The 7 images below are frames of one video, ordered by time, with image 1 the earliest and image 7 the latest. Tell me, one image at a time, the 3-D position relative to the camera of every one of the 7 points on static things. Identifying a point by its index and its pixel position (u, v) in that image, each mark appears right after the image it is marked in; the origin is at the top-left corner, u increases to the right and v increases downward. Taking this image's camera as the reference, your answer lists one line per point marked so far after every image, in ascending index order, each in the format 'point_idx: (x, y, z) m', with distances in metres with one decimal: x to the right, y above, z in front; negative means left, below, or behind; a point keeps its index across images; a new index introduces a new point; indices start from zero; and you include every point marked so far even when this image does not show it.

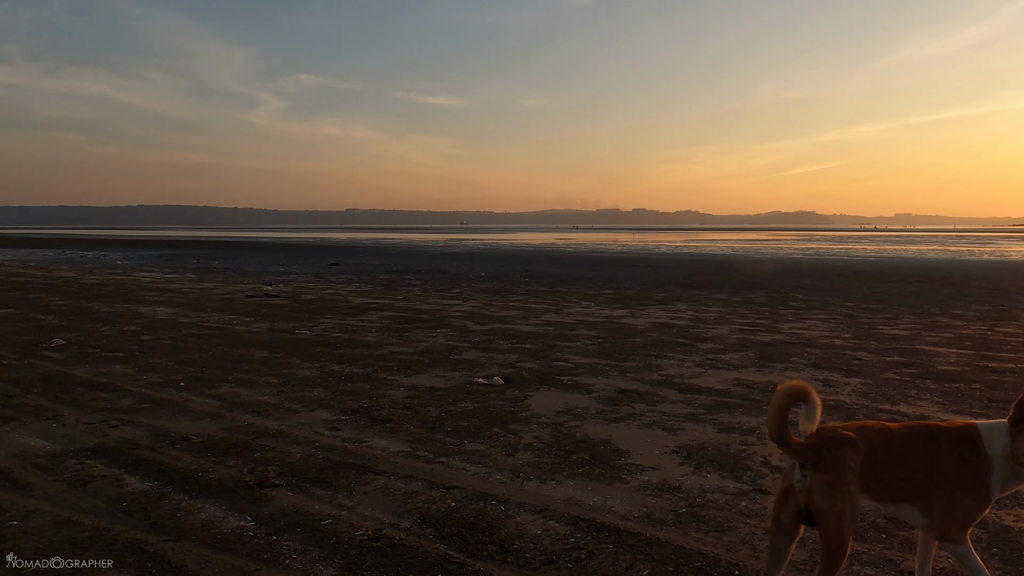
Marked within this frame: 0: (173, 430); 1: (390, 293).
0: (-2.0, -0.8, +3.9) m
1: (-2.9, -0.1, +16.1) m
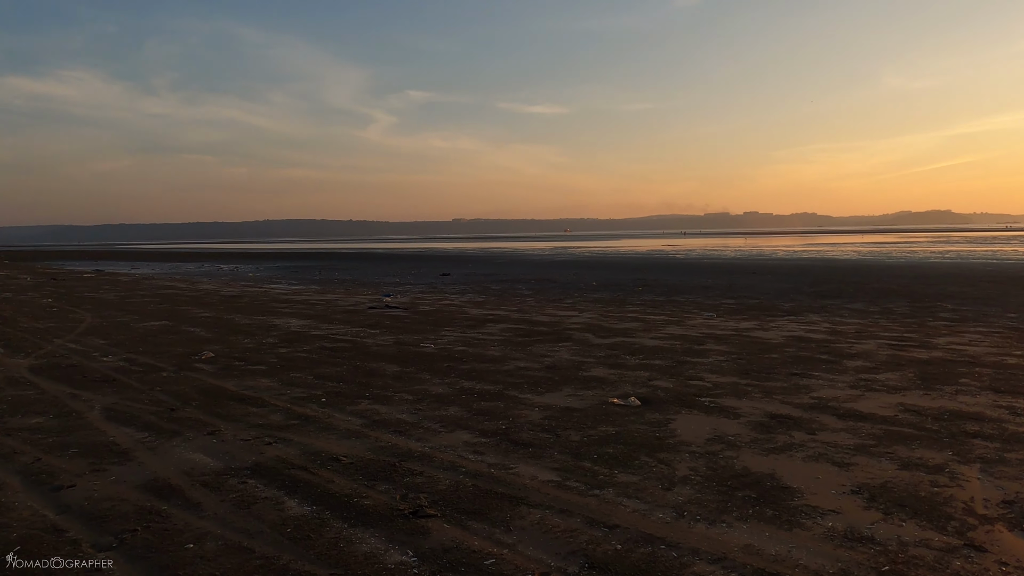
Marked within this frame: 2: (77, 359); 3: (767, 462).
0: (-1.1, -1.0, +3.9) m
1: (-0.2, -0.4, +16.1) m
2: (-4.7, -0.8, +7.3) m
3: (+1.4, -1.0, +3.8) m
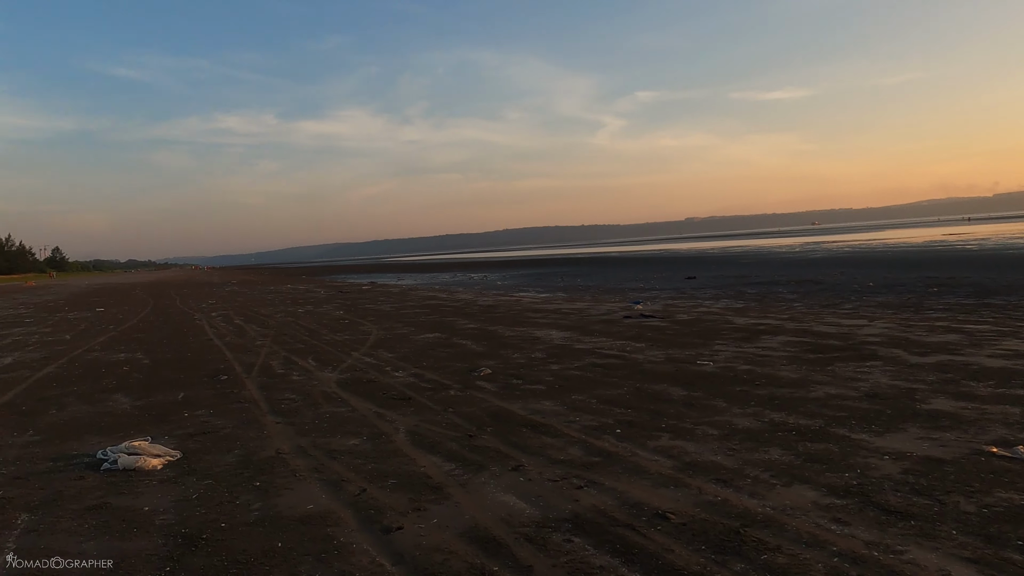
0: (+0.7, -1.1, +3.4) m
1: (+5.7, -0.5, +14.6) m
2: (-1.6, -1.0, +7.8) m
3: (+3.0, -1.1, +2.4) m
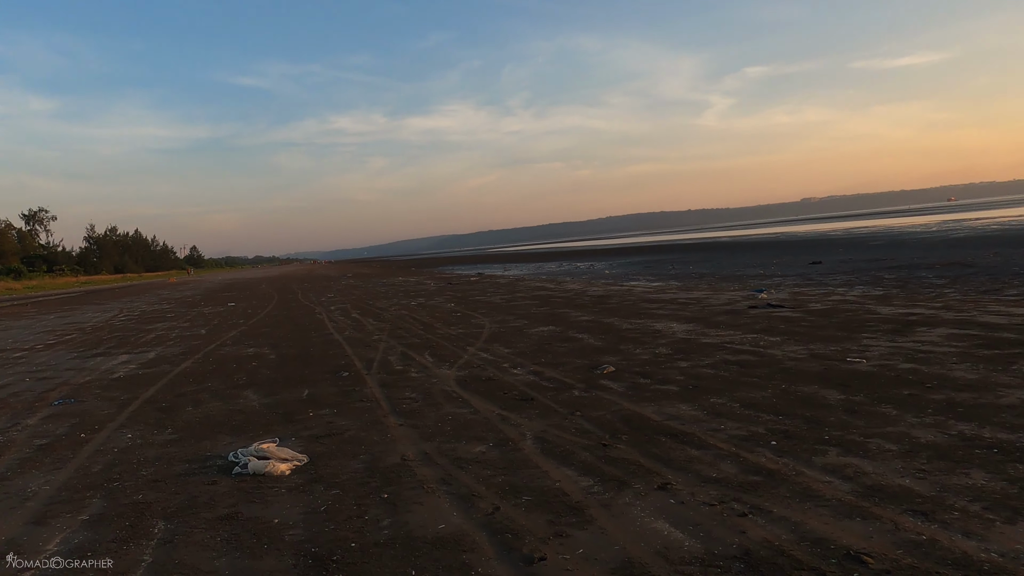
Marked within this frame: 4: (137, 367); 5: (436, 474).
0: (+1.4, -1.1, +2.9) m
1: (+8.0, -0.2, +13.1) m
2: (-0.2, -0.9, +7.6) m
3: (+3.5, -1.0, +1.5) m
4: (-5.1, -1.1, +9.1) m
5: (-0.5, -1.1, +4.0) m
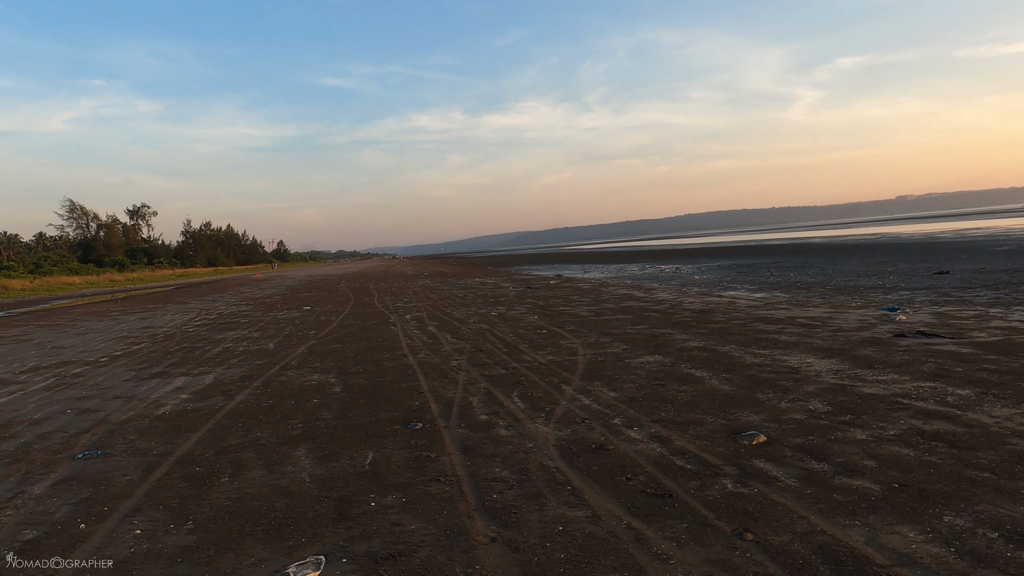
0: (+1.9, -1.5, +1.1) m
1: (+9.6, -0.7, +10.6) m
2: (+0.8, -1.3, +5.9) m
3: (+3.9, -1.5, -0.5) m
4: (-3.9, -1.3, +8.0) m
5: (+0.2, -1.5, +2.5) m
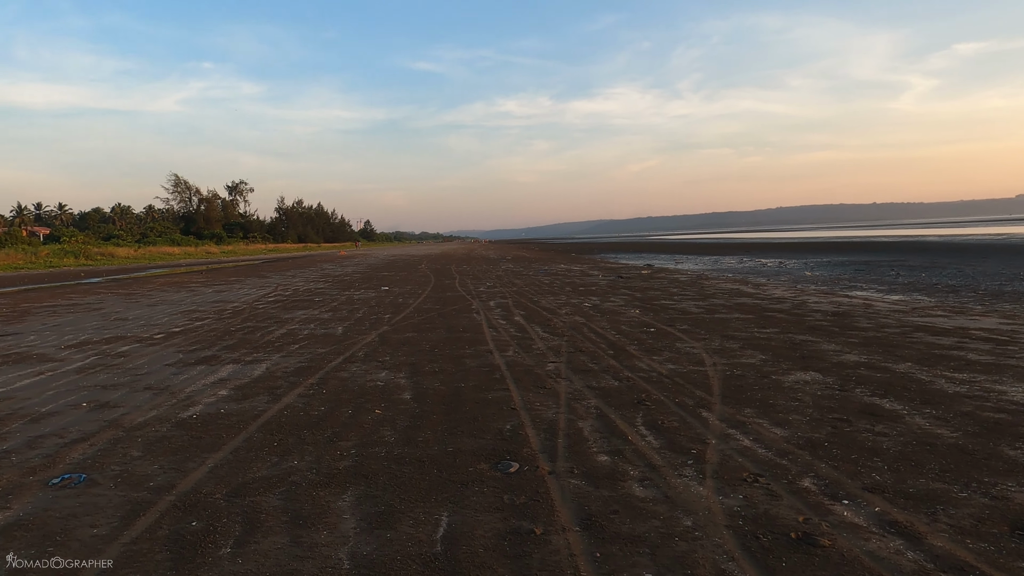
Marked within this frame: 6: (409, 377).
0: (+2.1, -1.6, -1.0) m
1: (+11.0, -1.0, +7.4) m
2: (+1.7, -1.2, +3.9) m
3: (+3.9, -1.7, -2.8) m
4: (-2.8, -1.1, +6.5) m
5: (+0.6, -1.5, +0.5) m
6: (-1.1, -1.0, +7.4) m
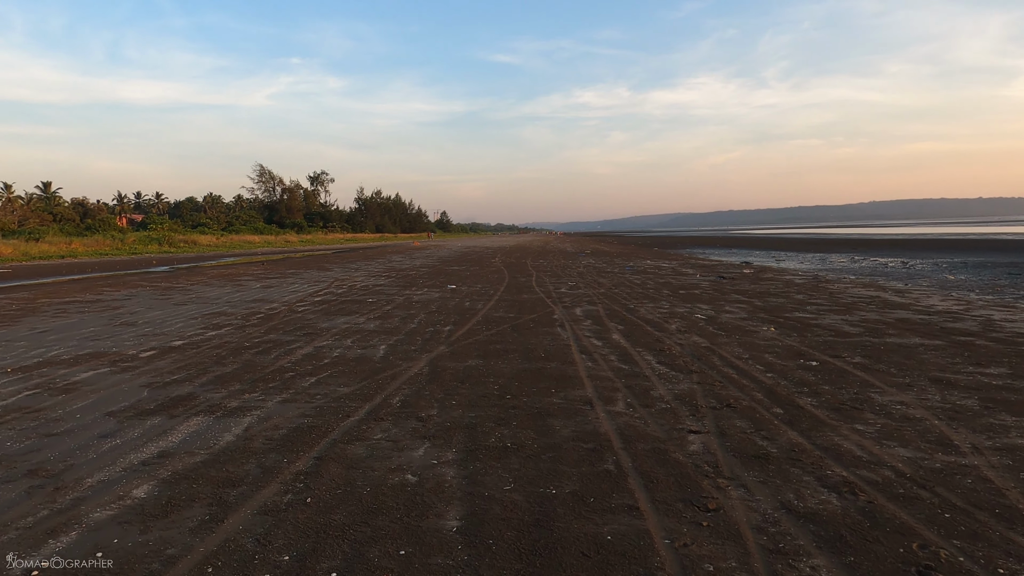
0: (+2.0, -1.9, -4.3) m
1: (+11.7, -1.4, +3.1) m
2: (+2.1, -1.5, +0.6) m
3: (+3.6, -2.1, -6.3) m
4: (-2.1, -1.2, +3.7) m
5: (+0.6, -1.7, -2.6) m
6: (-0.3, -1.1, +4.4) m
